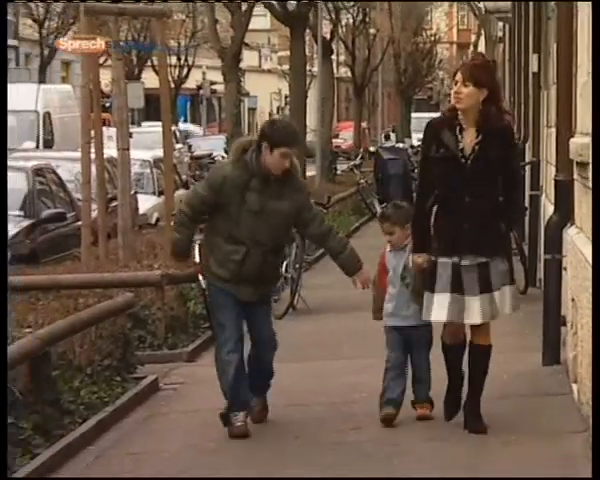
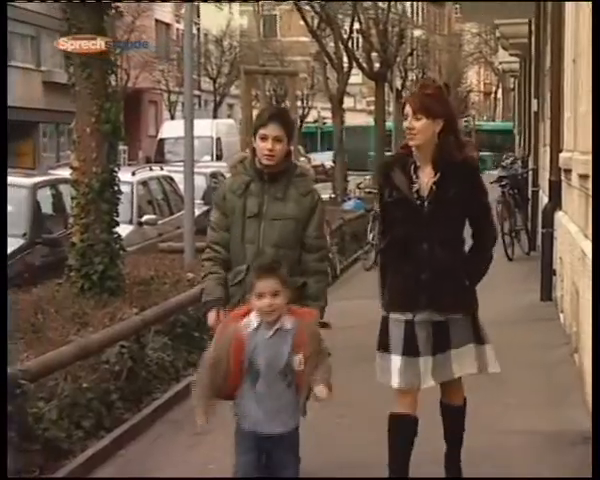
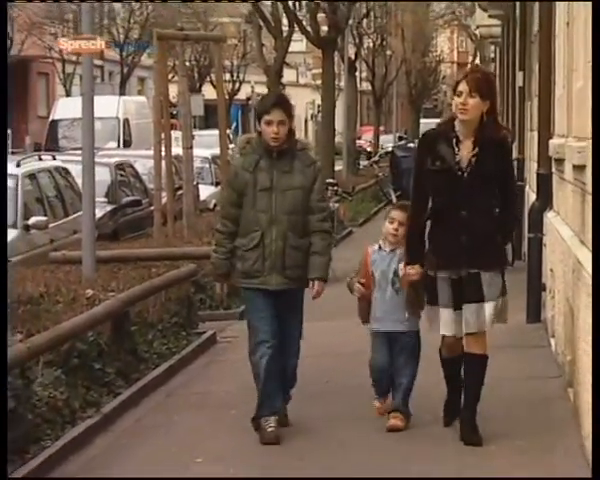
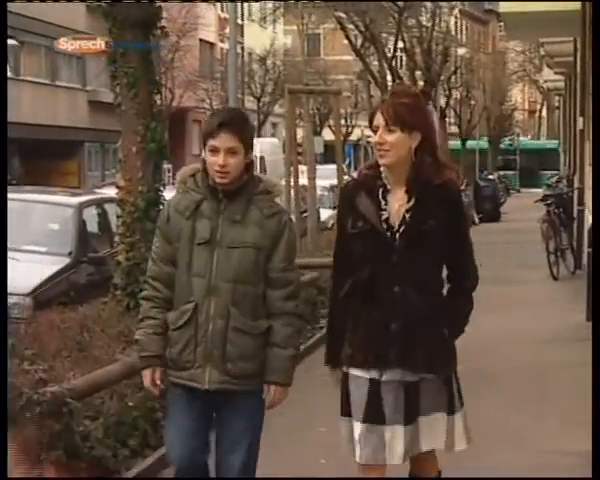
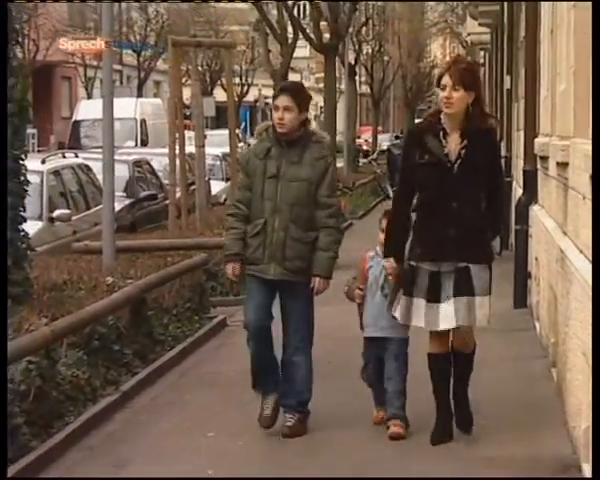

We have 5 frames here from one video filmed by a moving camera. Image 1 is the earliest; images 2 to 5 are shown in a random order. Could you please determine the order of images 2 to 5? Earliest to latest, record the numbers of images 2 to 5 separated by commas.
3, 5, 2, 4
